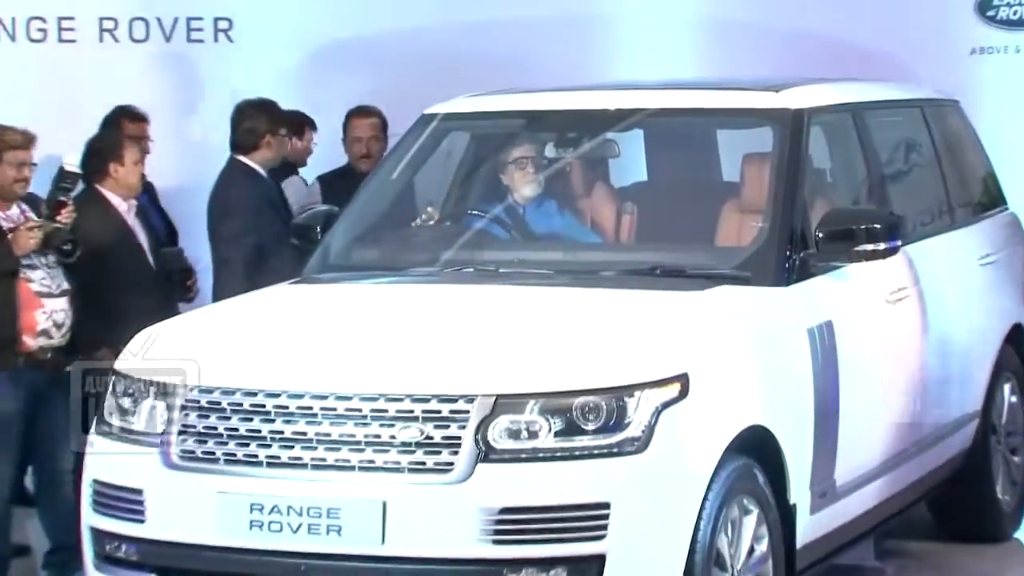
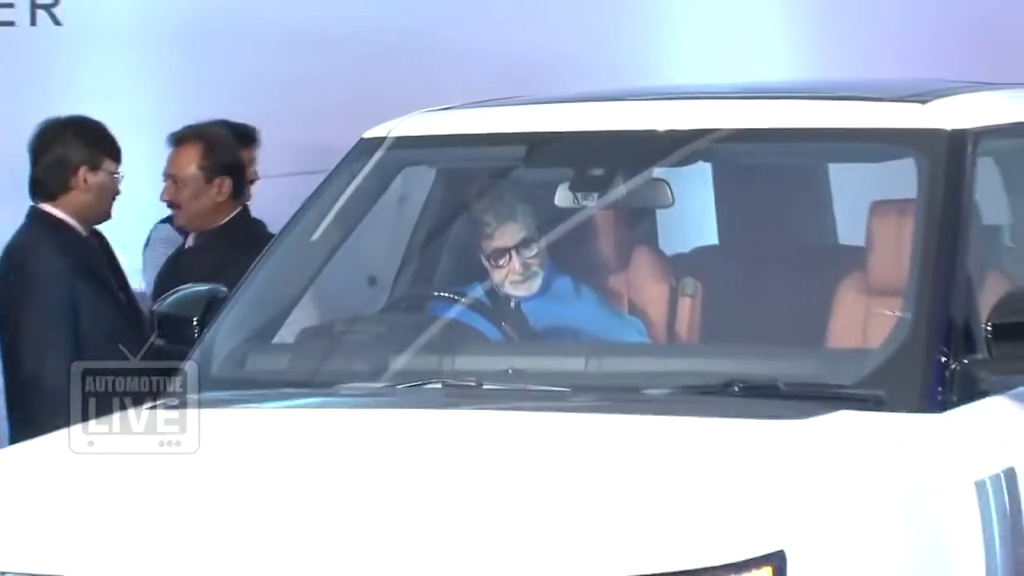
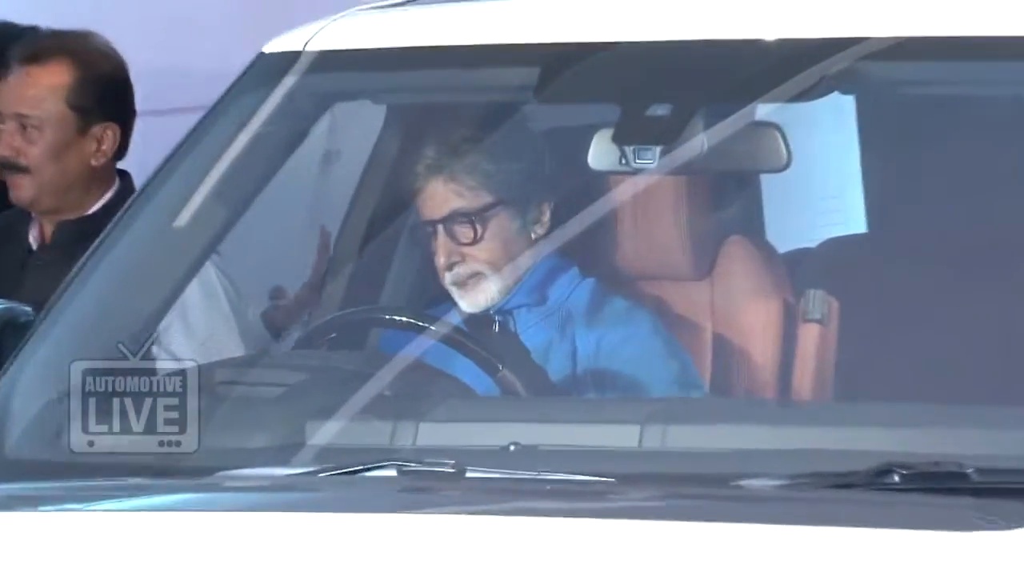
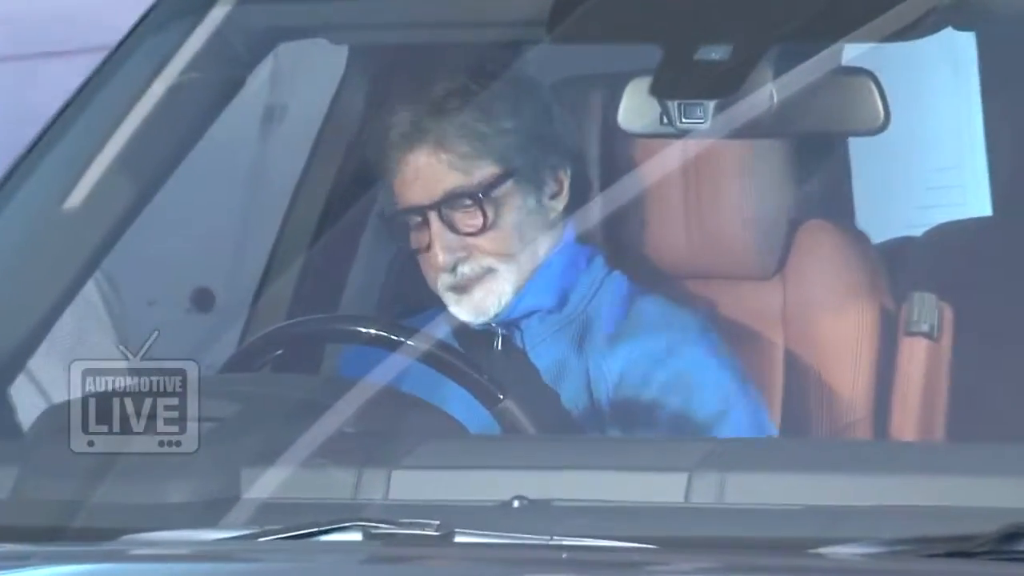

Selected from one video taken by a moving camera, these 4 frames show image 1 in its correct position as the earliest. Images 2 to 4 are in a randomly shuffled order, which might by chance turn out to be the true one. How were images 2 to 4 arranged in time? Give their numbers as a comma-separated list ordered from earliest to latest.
2, 3, 4
